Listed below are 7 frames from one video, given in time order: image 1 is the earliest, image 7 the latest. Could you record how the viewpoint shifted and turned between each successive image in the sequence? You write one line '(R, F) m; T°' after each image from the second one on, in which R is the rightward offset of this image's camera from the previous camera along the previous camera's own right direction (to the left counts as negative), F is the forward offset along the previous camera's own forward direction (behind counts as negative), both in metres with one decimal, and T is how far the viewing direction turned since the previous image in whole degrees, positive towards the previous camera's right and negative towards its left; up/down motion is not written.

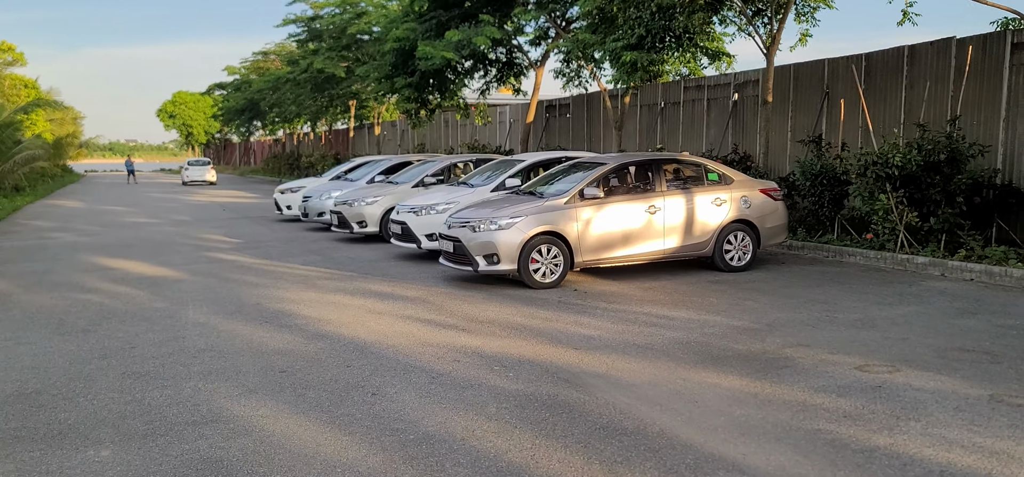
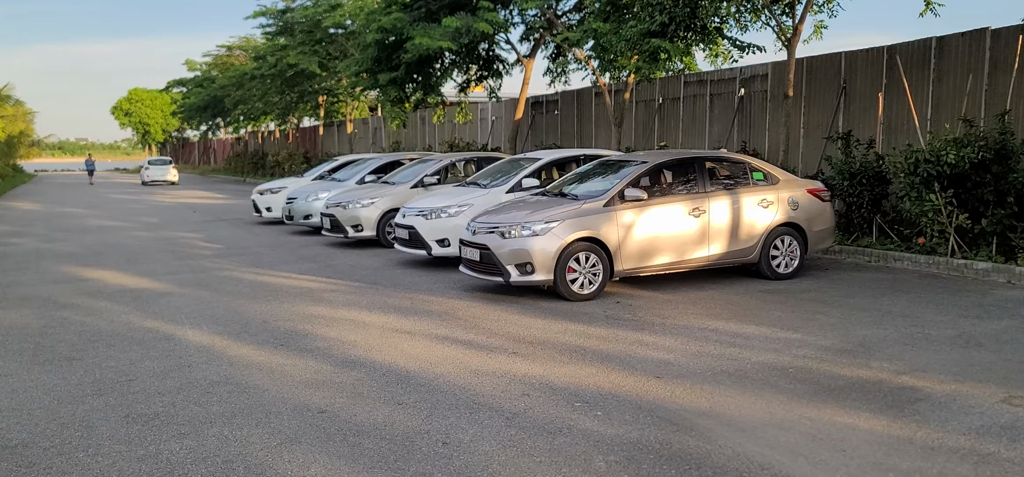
(-0.6, +0.9) m; +3°
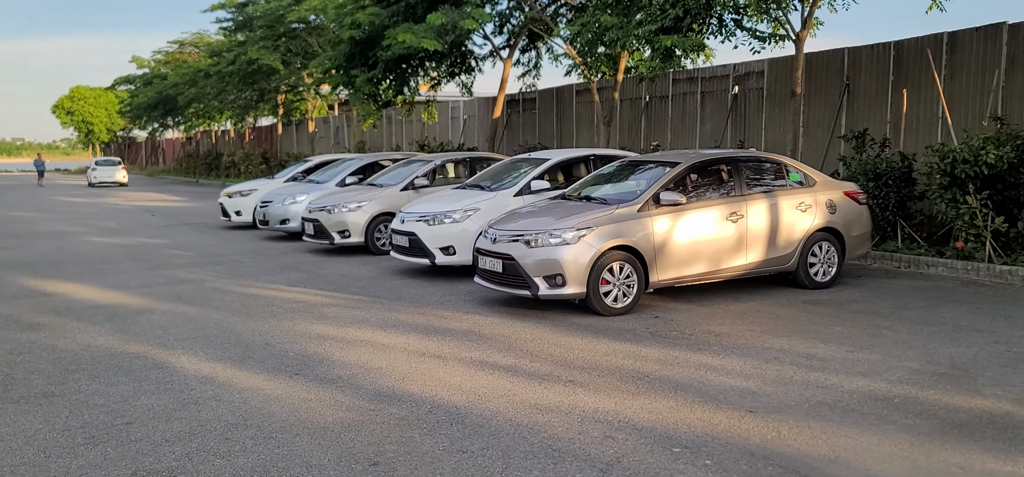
(-0.6, +0.7) m; +3°
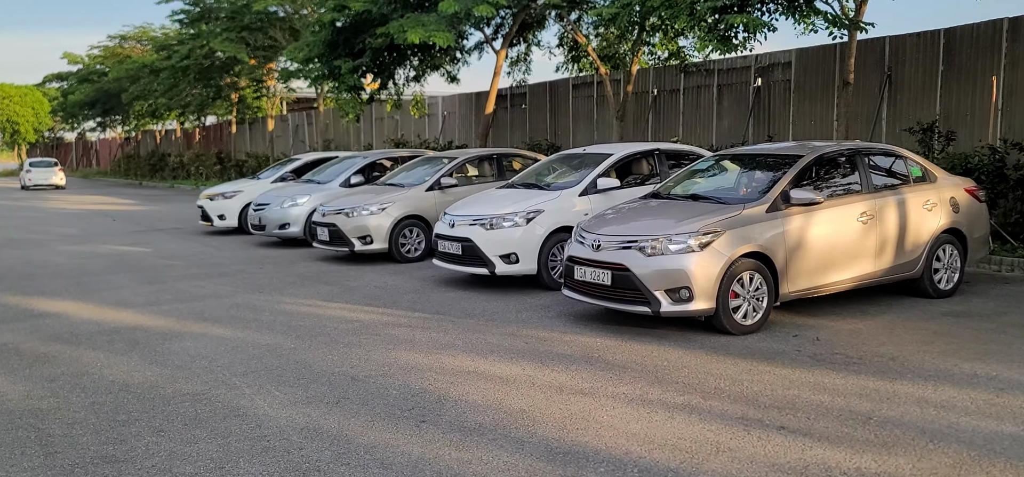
(-1.2, +1.1) m; +4°
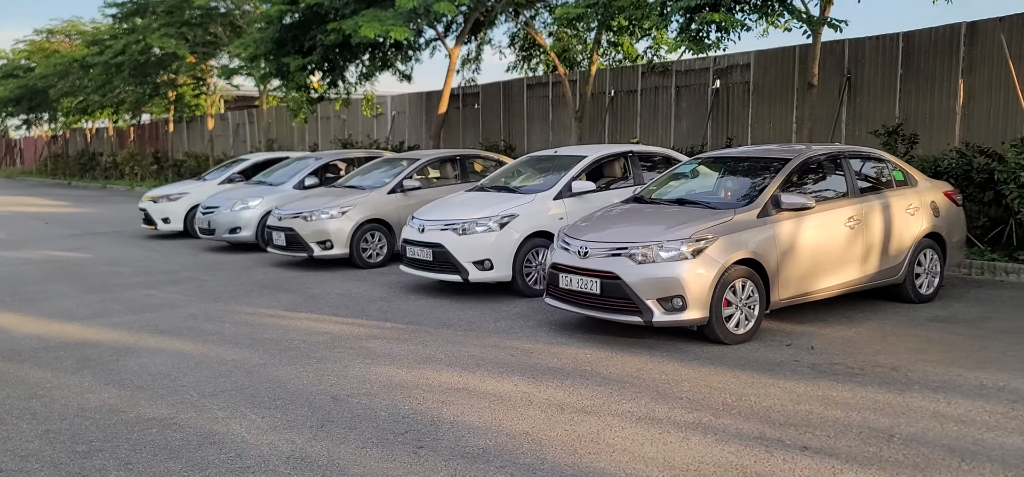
(-0.3, +0.3) m; +4°
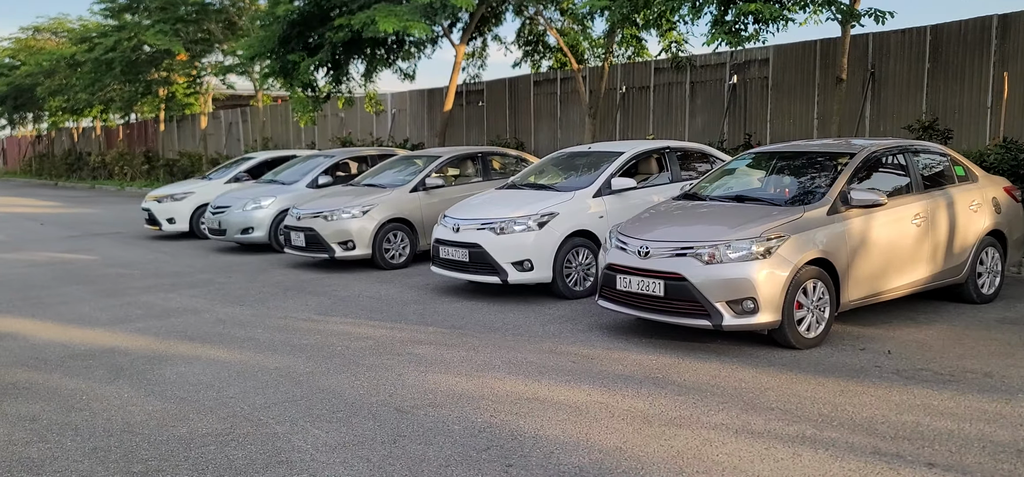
(-0.5, +0.3) m; +1°
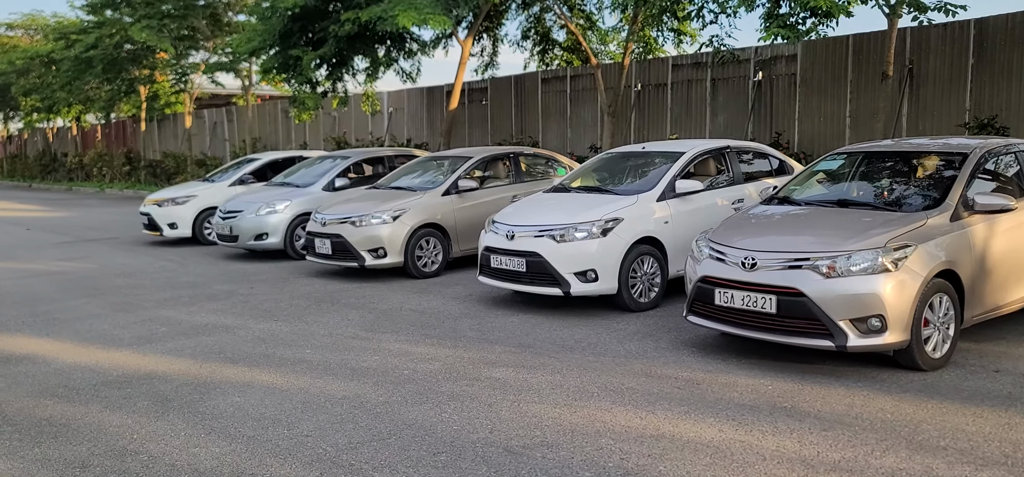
(-0.7, +0.6) m; +2°
